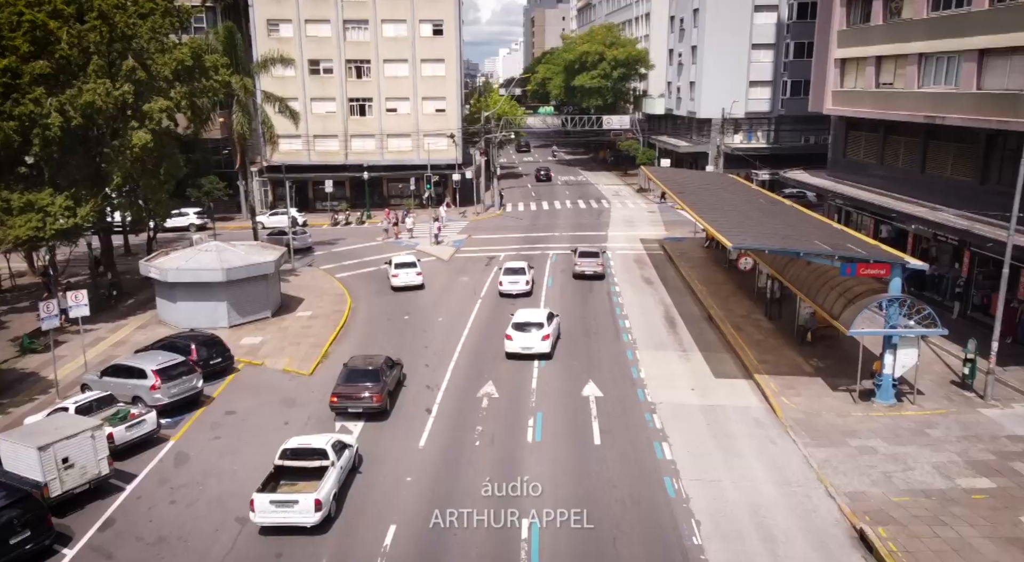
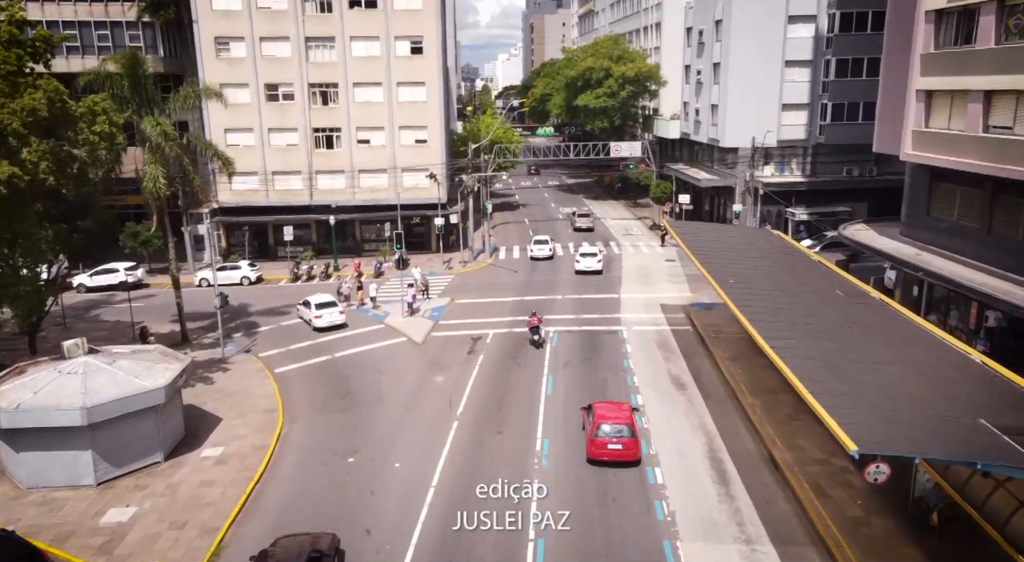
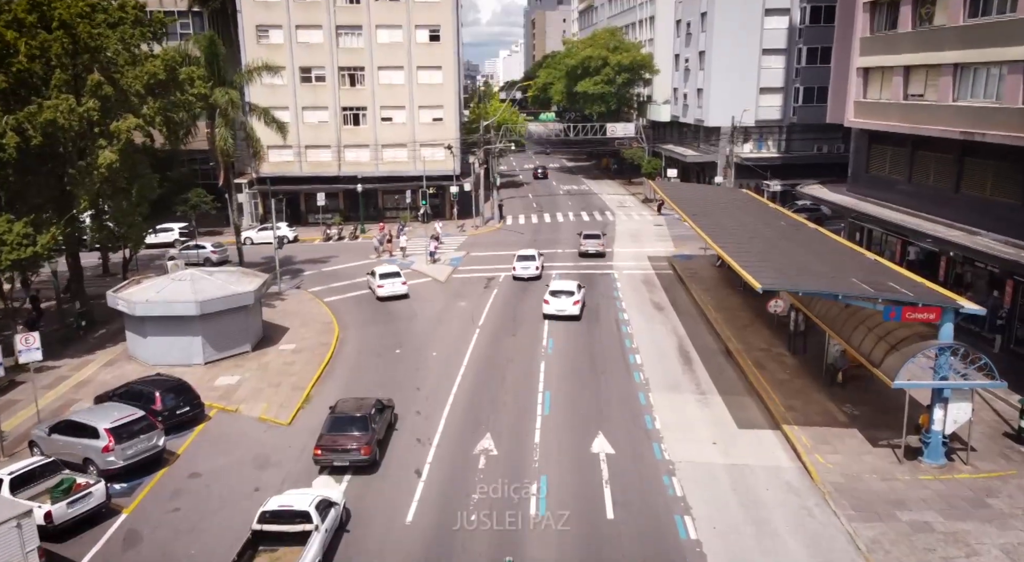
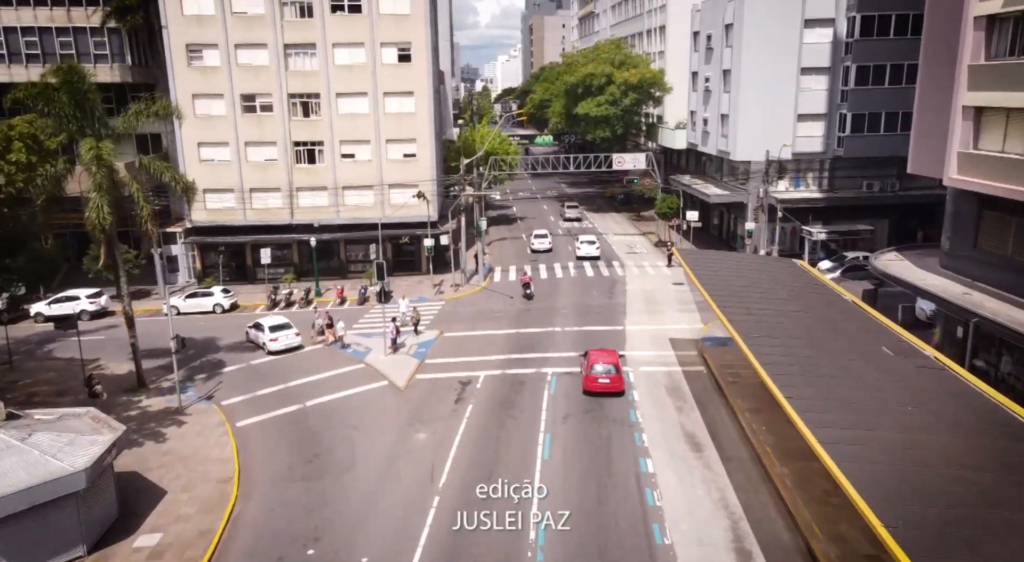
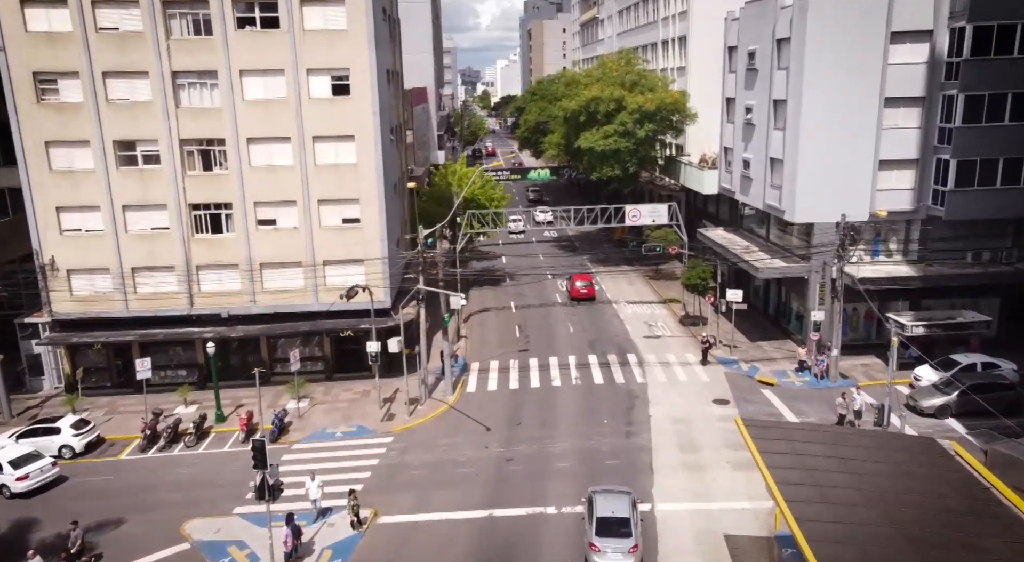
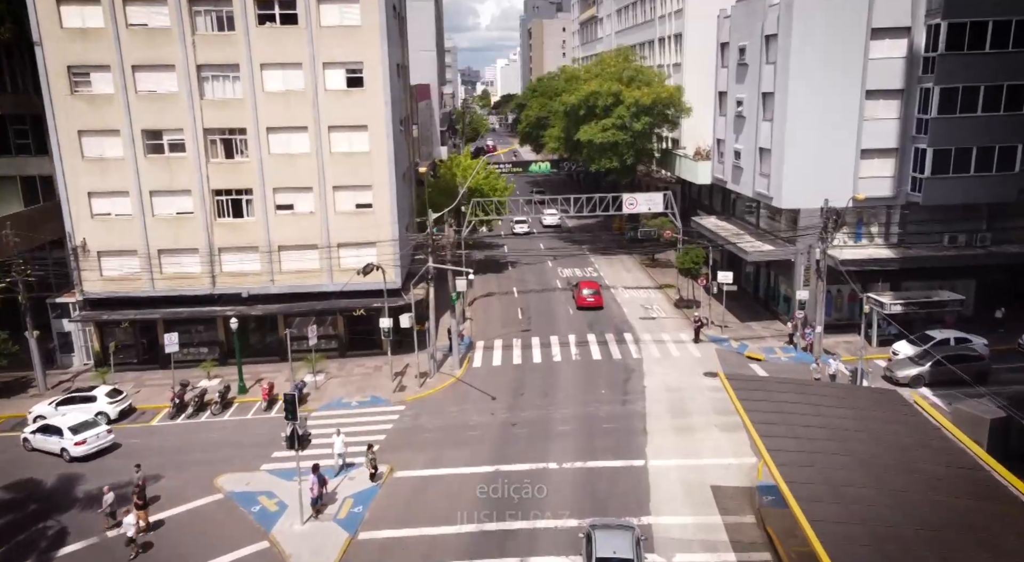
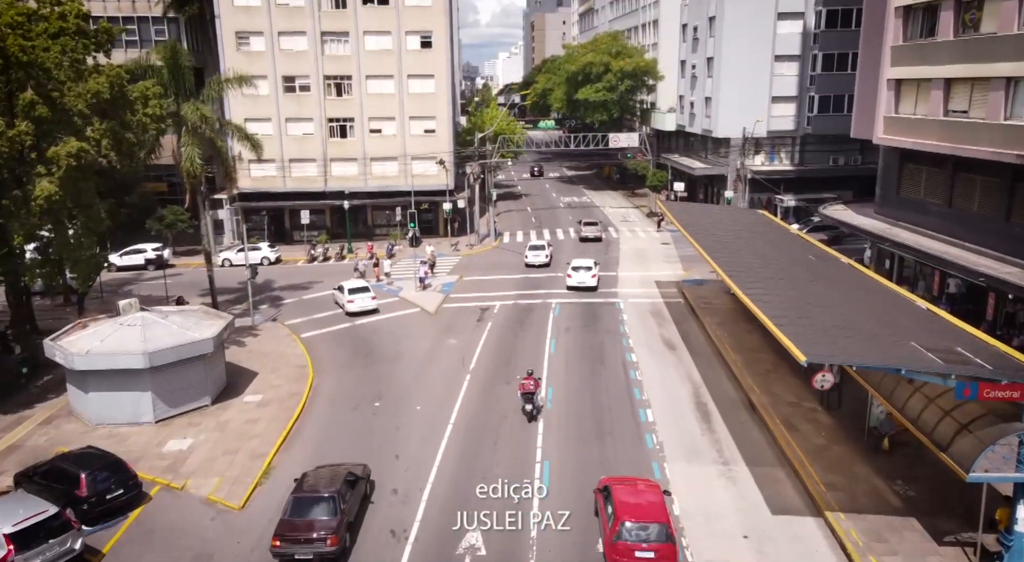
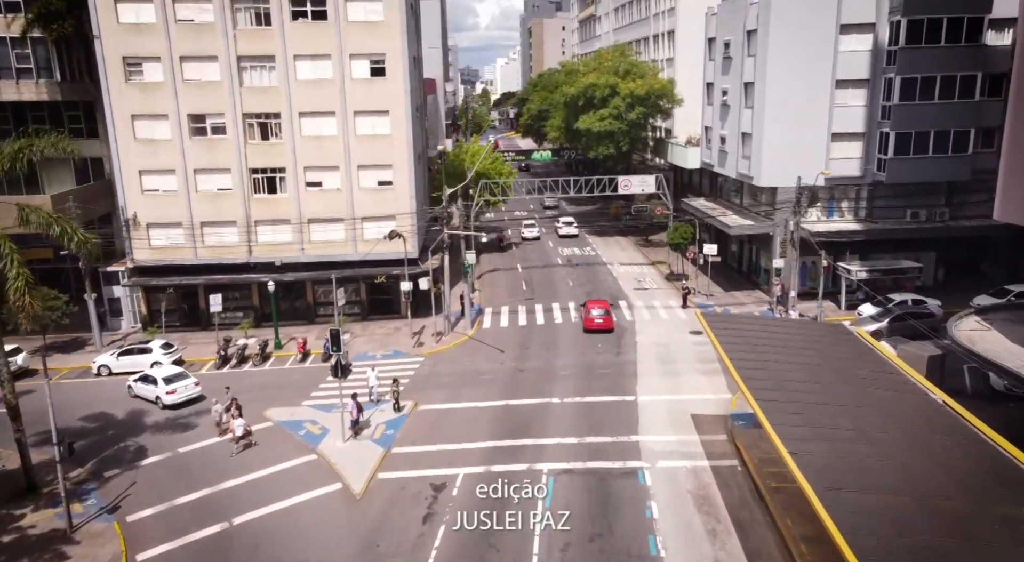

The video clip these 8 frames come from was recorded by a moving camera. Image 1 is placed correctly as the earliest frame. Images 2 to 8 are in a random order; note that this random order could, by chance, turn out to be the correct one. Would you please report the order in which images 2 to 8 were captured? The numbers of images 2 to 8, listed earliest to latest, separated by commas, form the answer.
3, 7, 2, 4, 8, 6, 5
